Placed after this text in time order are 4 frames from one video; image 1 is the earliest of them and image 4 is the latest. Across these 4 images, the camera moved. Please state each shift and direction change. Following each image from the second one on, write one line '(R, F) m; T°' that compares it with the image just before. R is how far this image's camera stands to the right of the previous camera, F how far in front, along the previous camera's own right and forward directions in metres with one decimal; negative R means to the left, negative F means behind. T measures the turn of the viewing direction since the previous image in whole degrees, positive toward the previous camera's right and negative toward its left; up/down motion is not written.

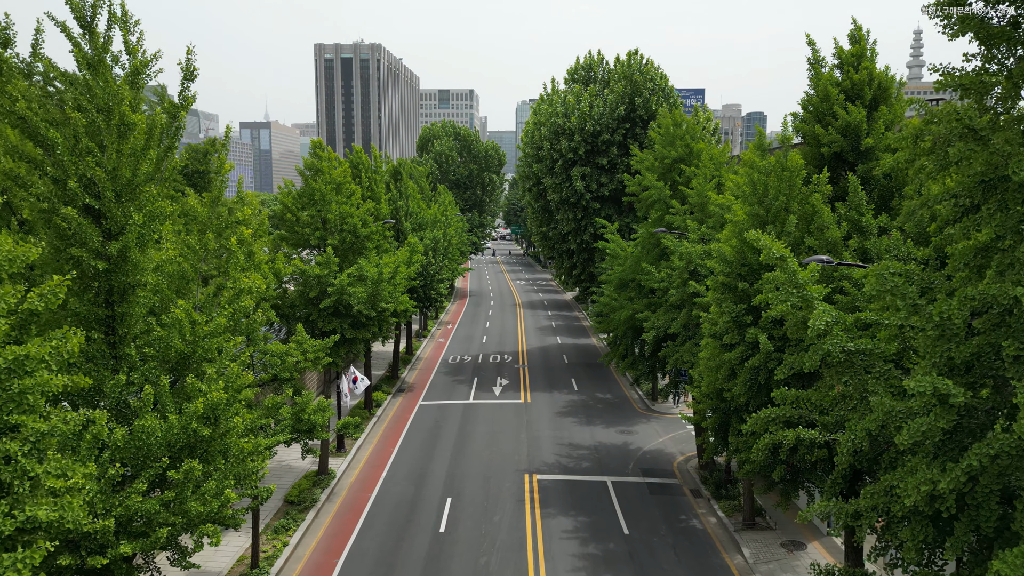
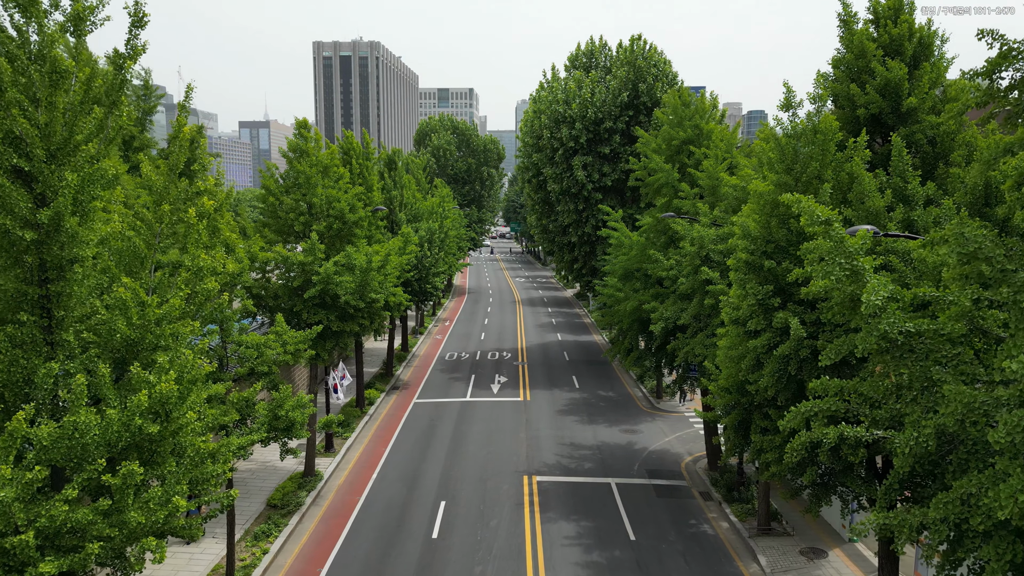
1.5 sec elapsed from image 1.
(+0.1, +1.4) m; 0°
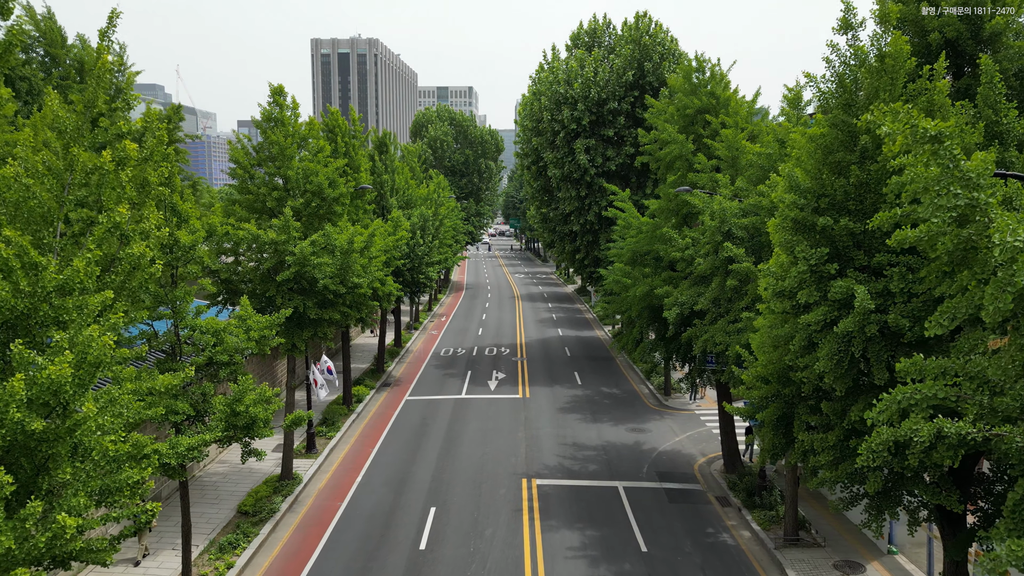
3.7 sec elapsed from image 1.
(+0.1, +2.0) m; 0°
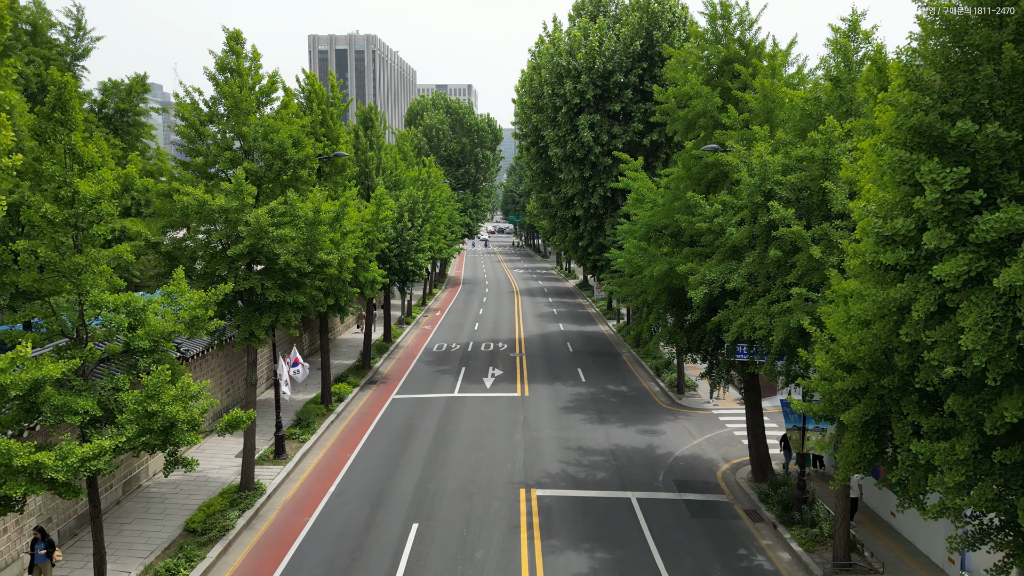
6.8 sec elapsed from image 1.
(+0.1, +2.7) m; 0°
